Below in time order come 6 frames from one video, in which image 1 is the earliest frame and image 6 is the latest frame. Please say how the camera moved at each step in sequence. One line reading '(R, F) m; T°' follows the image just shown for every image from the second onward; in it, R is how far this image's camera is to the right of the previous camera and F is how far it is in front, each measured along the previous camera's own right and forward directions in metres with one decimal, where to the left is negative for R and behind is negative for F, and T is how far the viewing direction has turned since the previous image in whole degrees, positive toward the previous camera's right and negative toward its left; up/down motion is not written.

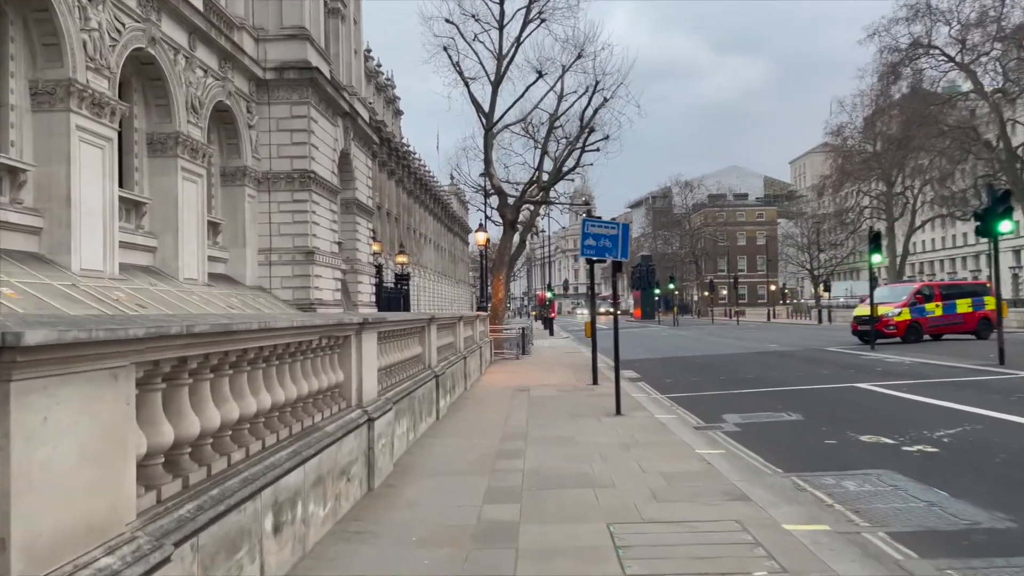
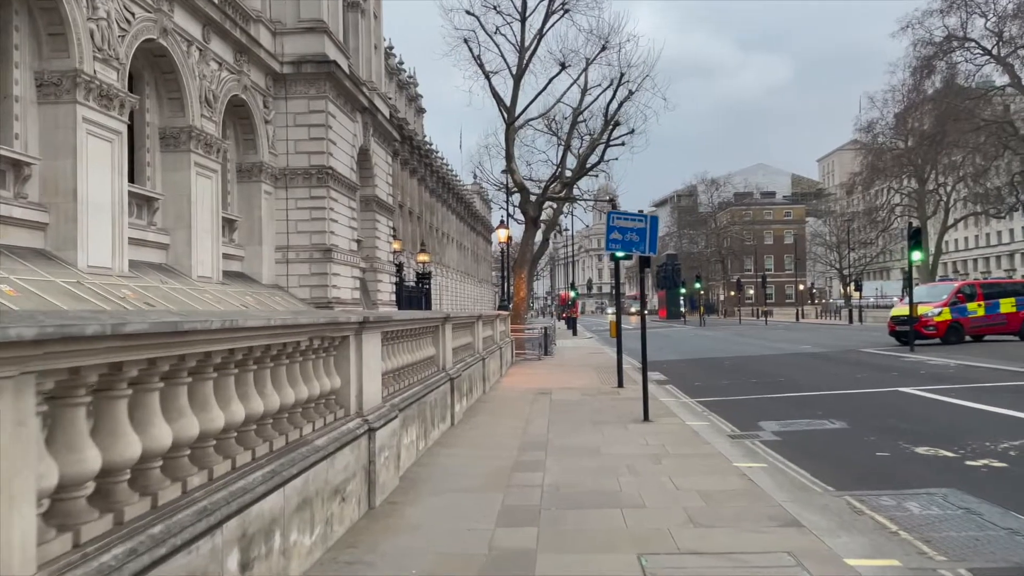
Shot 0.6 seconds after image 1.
(0.0, +0.7) m; -2°
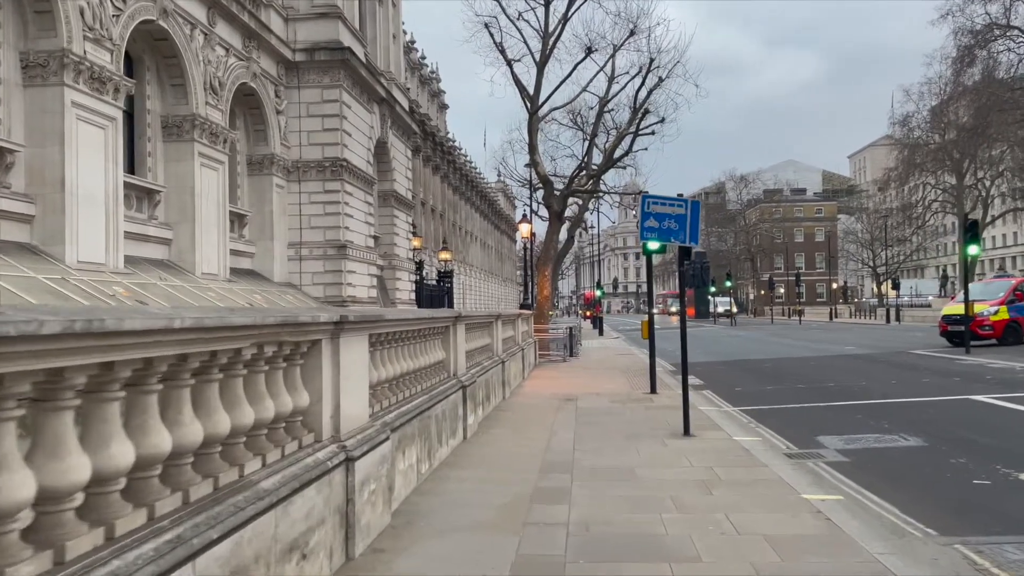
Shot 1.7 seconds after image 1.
(+0.1, +1.3) m; -2°
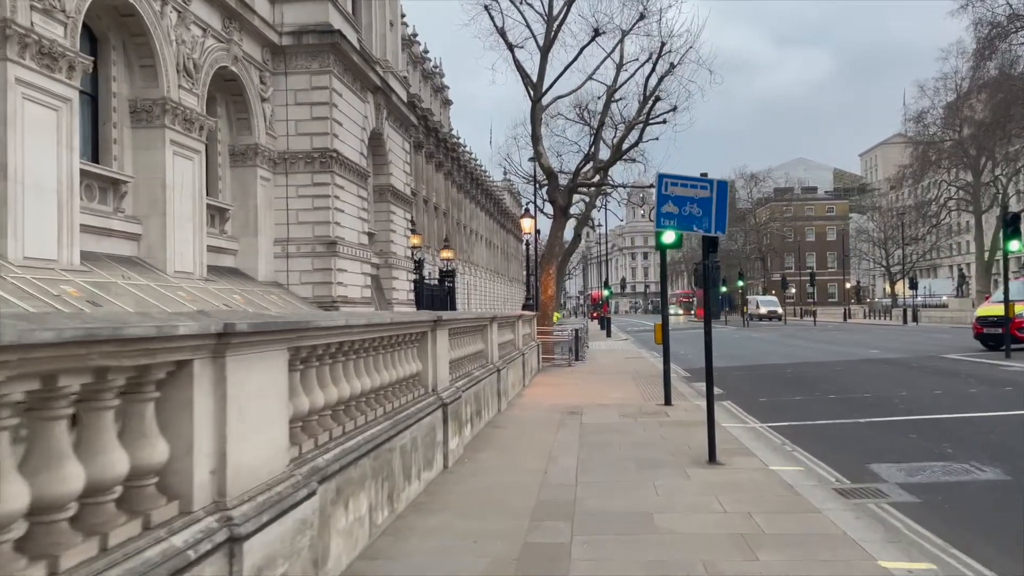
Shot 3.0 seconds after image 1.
(+0.2, +1.5) m; -1°
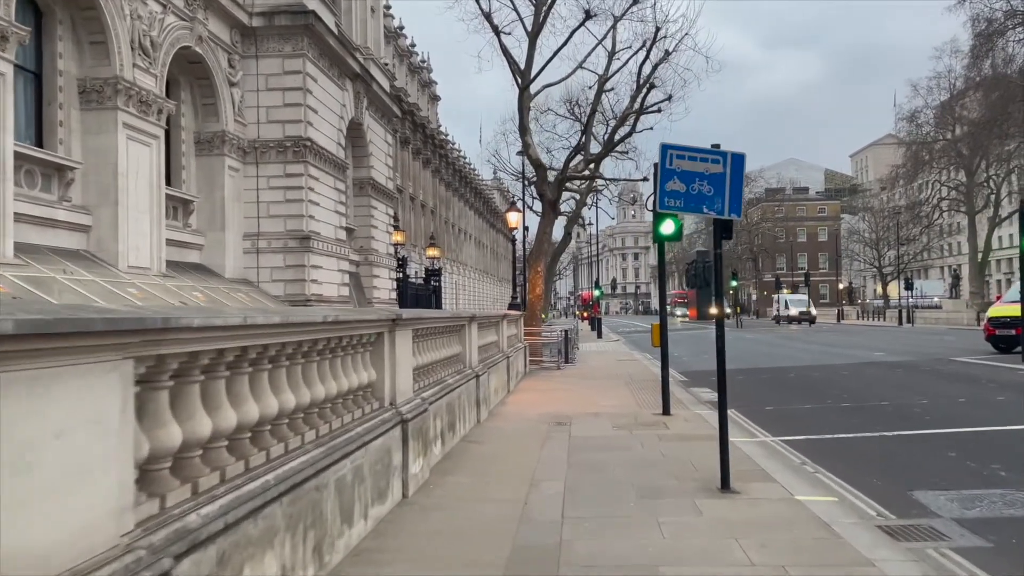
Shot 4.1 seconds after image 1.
(+0.1, +1.3) m; +1°
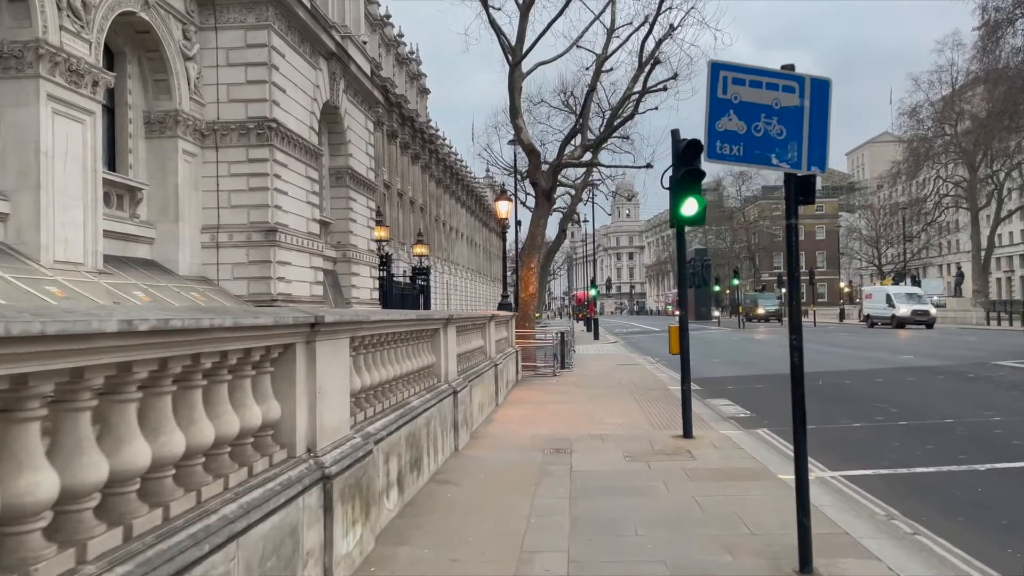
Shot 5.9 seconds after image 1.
(+0.1, +2.1) m; 0°
